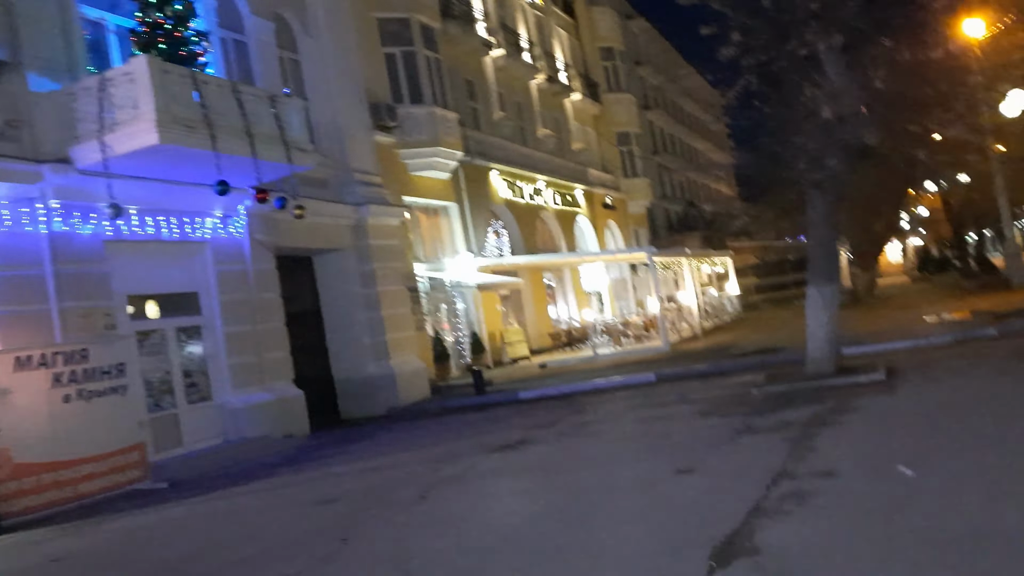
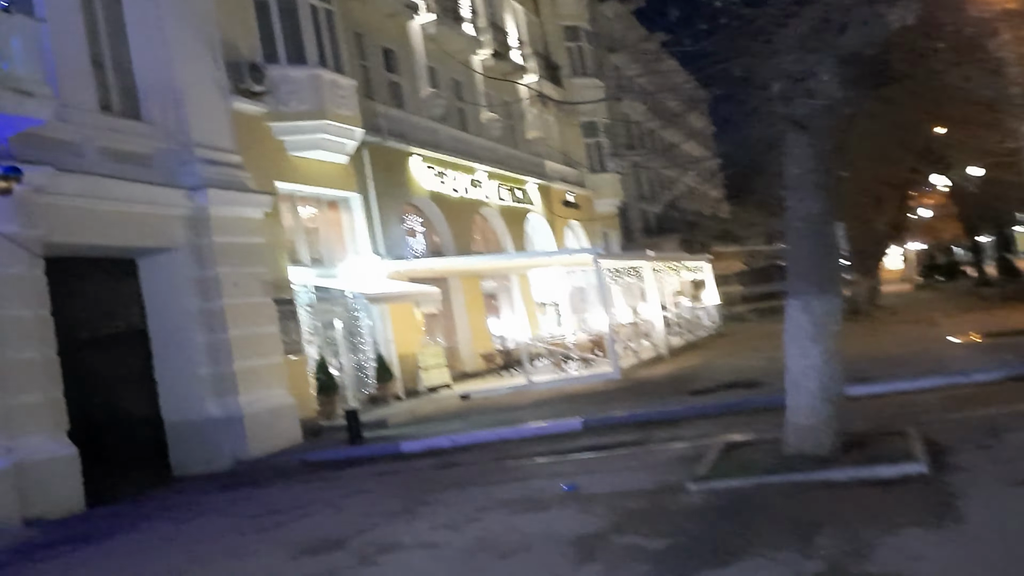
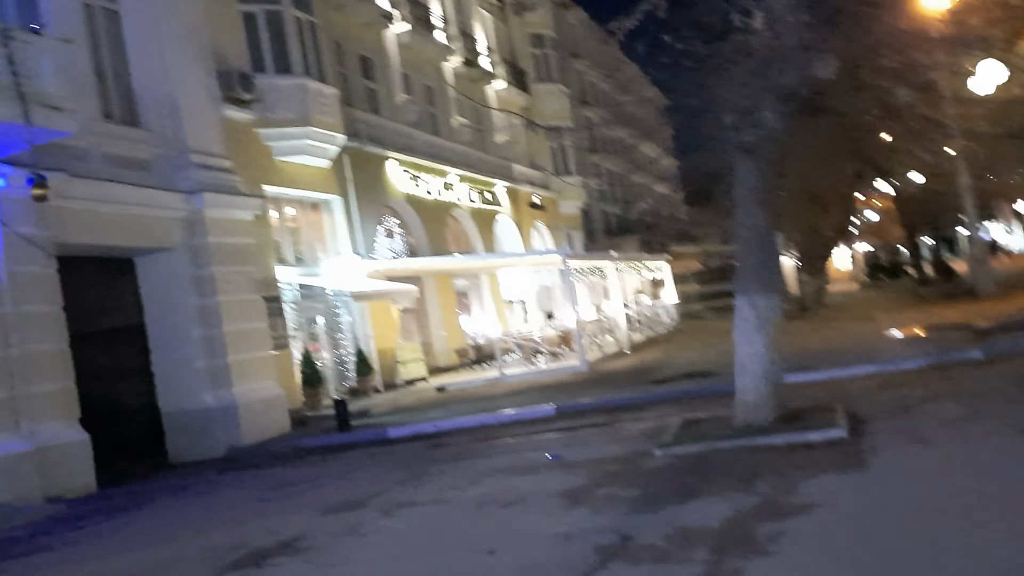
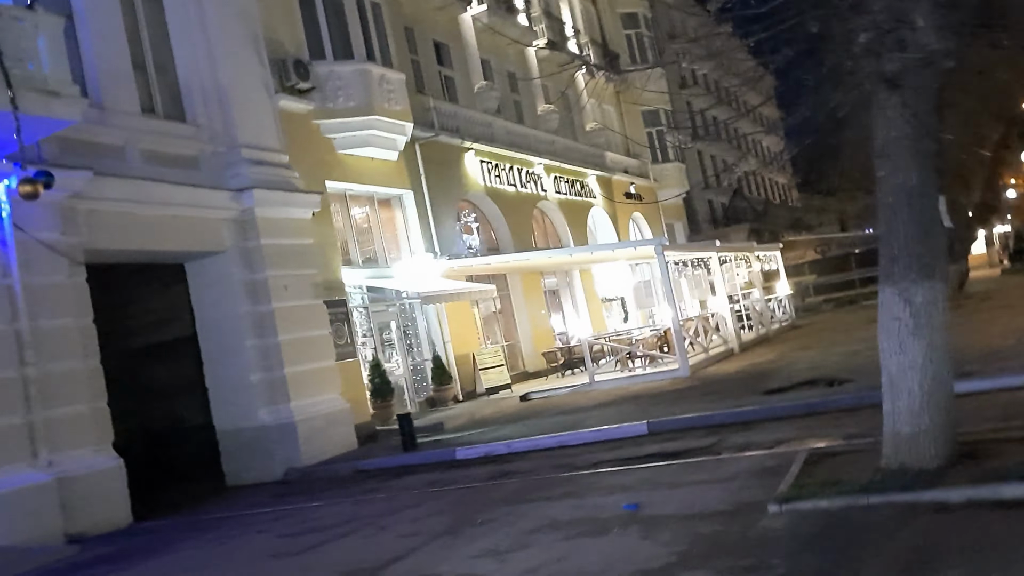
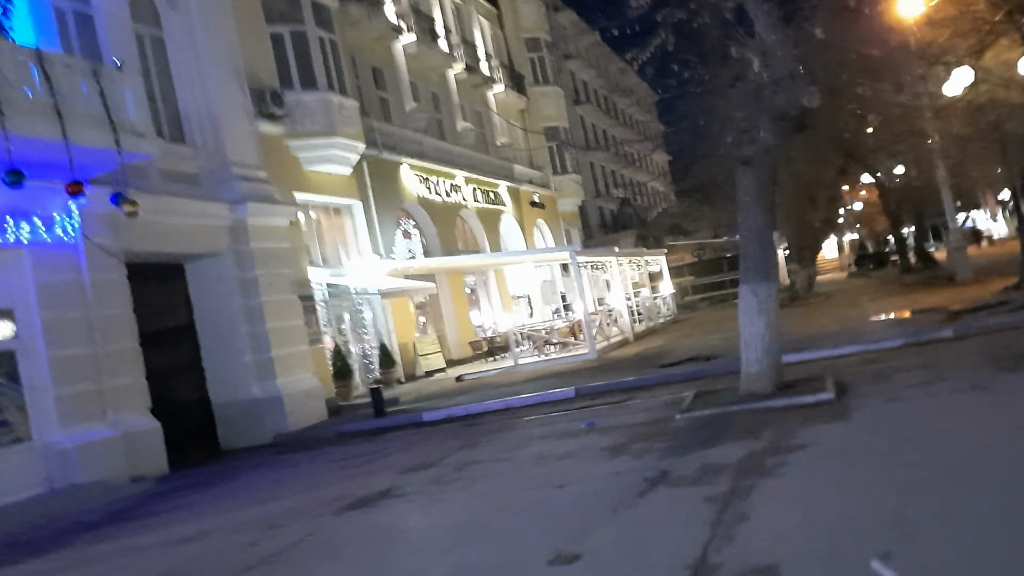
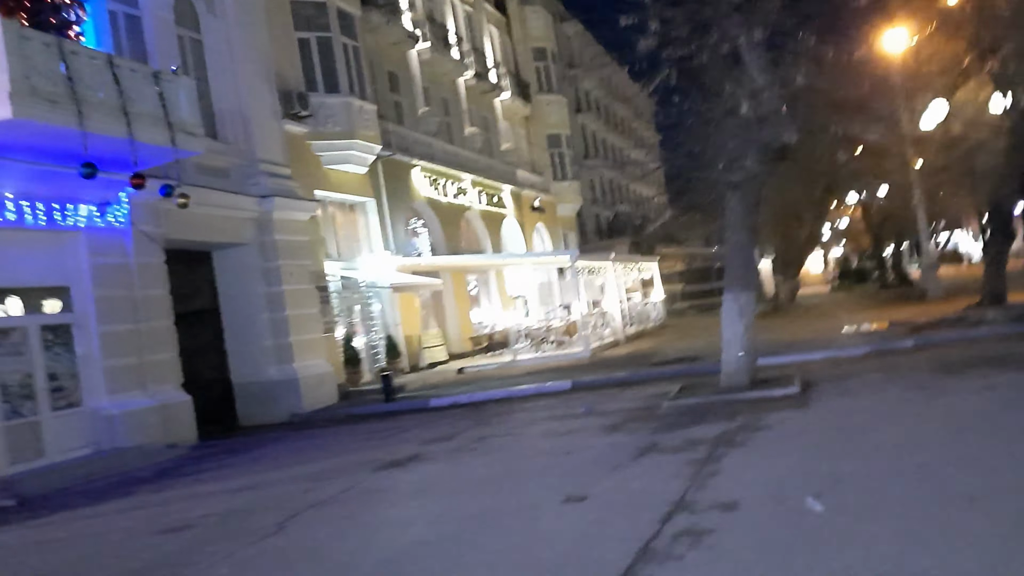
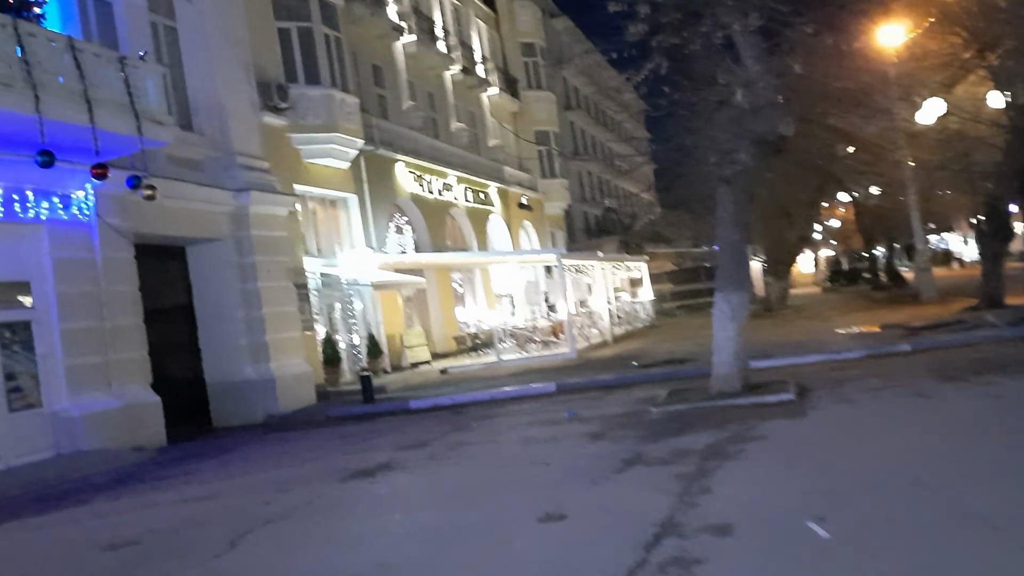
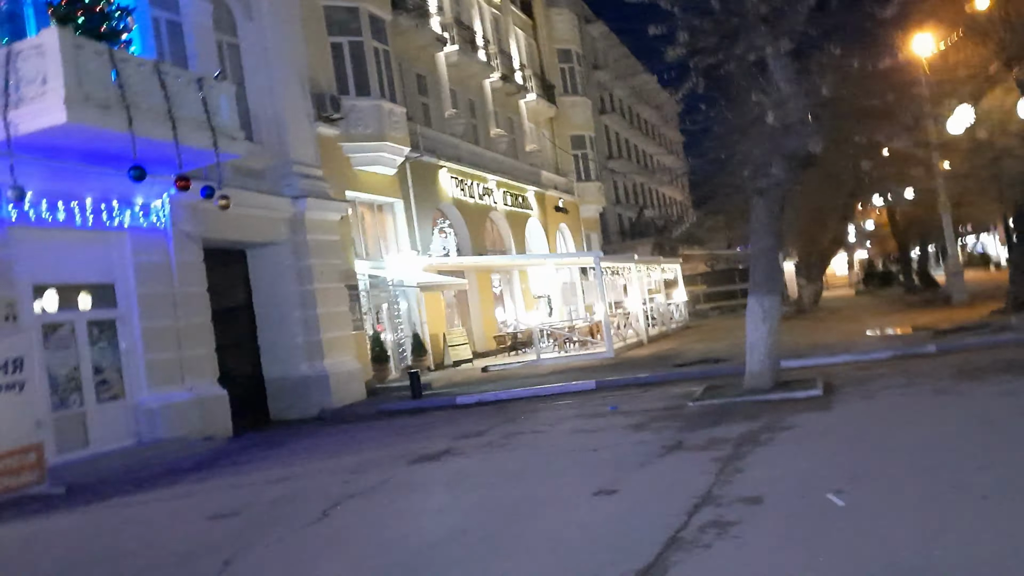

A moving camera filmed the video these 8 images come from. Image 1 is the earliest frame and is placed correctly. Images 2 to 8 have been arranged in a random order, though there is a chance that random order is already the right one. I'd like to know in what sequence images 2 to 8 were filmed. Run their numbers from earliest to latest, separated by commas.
8, 6, 7, 5, 3, 2, 4
